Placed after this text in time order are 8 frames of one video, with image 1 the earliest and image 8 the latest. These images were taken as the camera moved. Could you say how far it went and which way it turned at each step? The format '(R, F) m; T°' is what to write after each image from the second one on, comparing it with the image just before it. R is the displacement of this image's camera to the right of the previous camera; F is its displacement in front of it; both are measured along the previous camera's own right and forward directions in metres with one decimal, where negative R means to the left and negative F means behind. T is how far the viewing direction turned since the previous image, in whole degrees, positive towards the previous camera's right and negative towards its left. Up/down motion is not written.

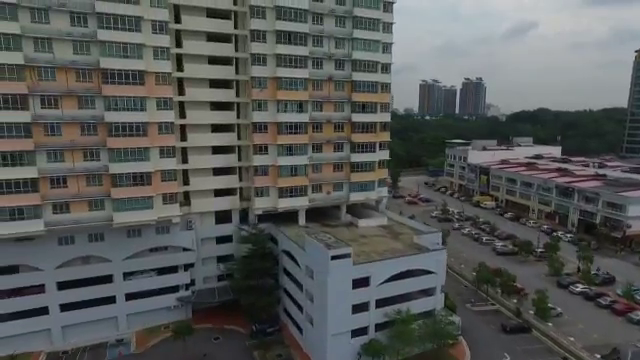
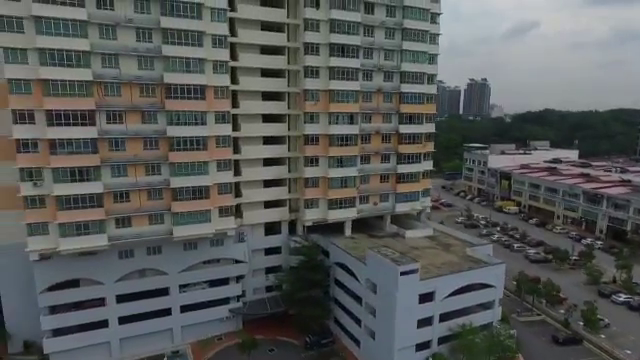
(-8.2, -0.1) m; 0°
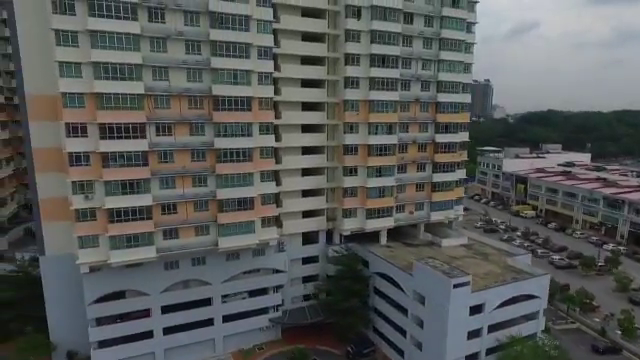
(-6.4, -0.1) m; 0°
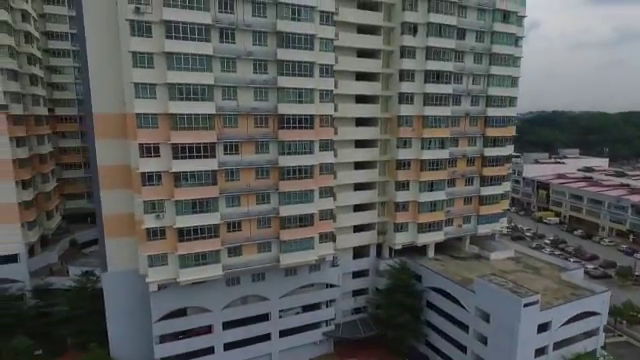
(-8.6, -0.2) m; 0°
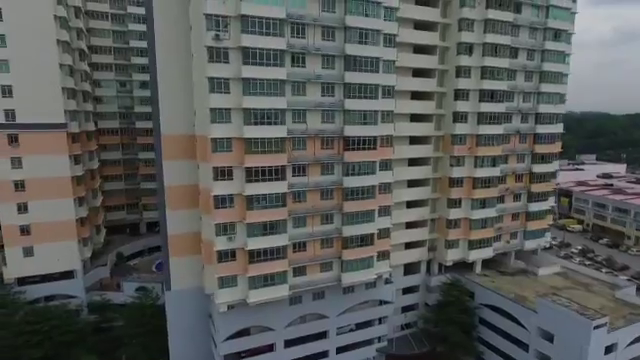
(-8.7, -0.3) m; 0°
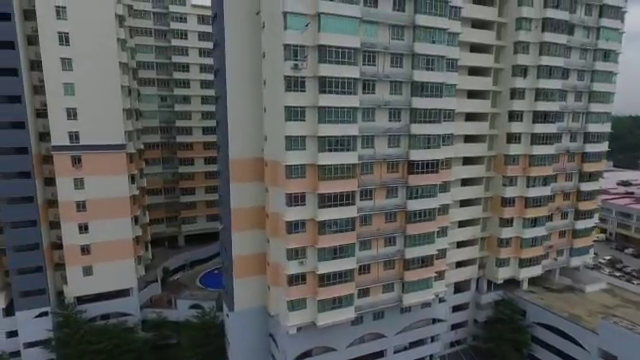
(-8.9, -0.4) m; 0°
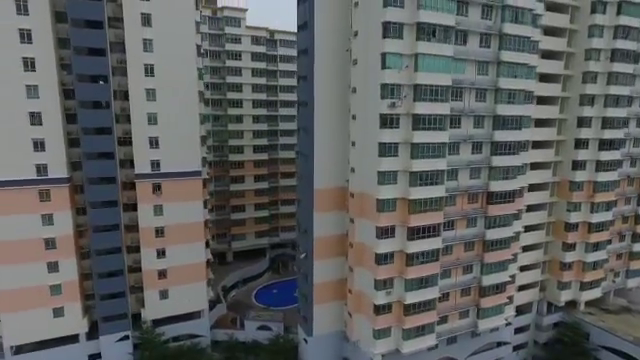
(-11.4, -0.7) m; 0°
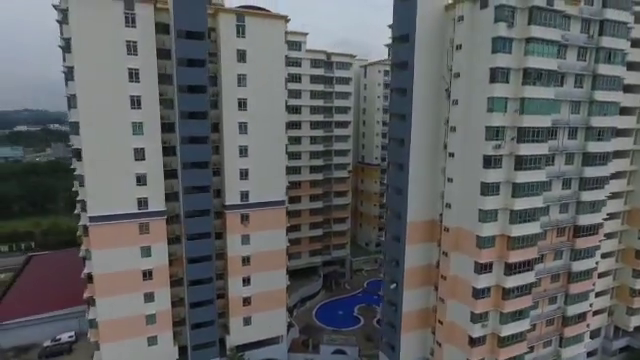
(-13.2, -0.8) m; 0°
